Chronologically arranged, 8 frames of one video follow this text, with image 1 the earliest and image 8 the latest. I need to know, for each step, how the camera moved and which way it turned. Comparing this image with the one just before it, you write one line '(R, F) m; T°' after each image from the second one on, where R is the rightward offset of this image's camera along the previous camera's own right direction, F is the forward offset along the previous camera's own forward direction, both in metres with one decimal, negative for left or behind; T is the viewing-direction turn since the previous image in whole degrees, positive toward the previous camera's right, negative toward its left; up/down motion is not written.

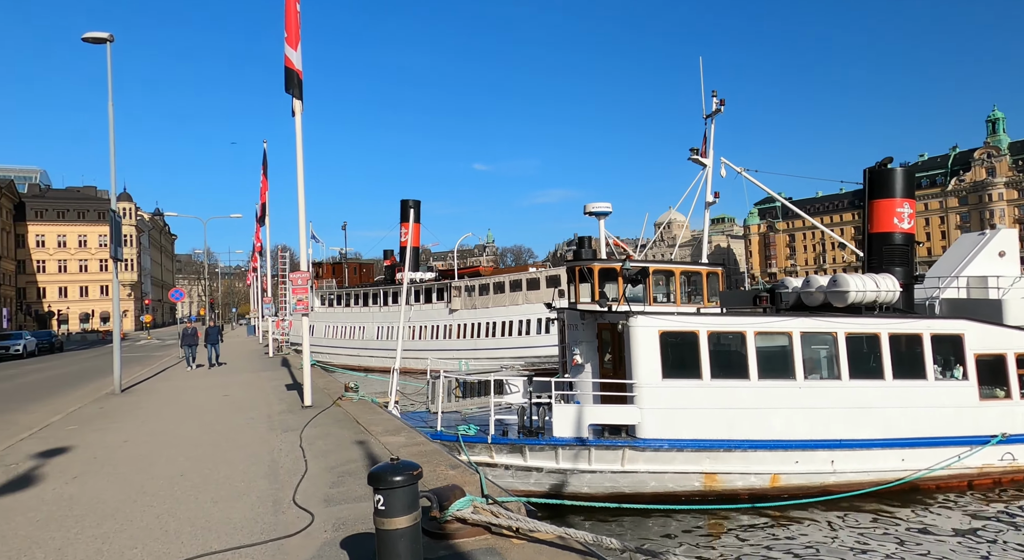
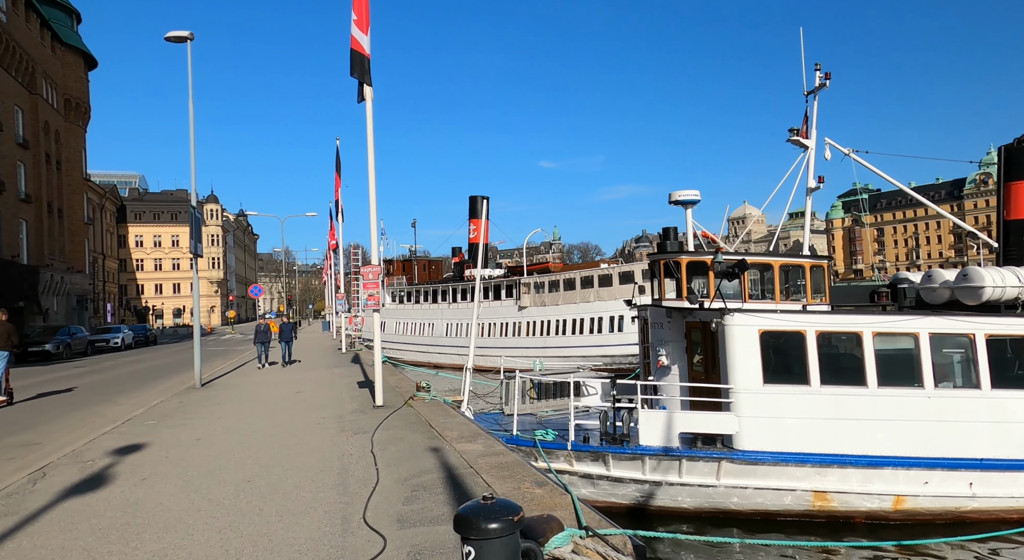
(-0.2, +0.7) m; -6°
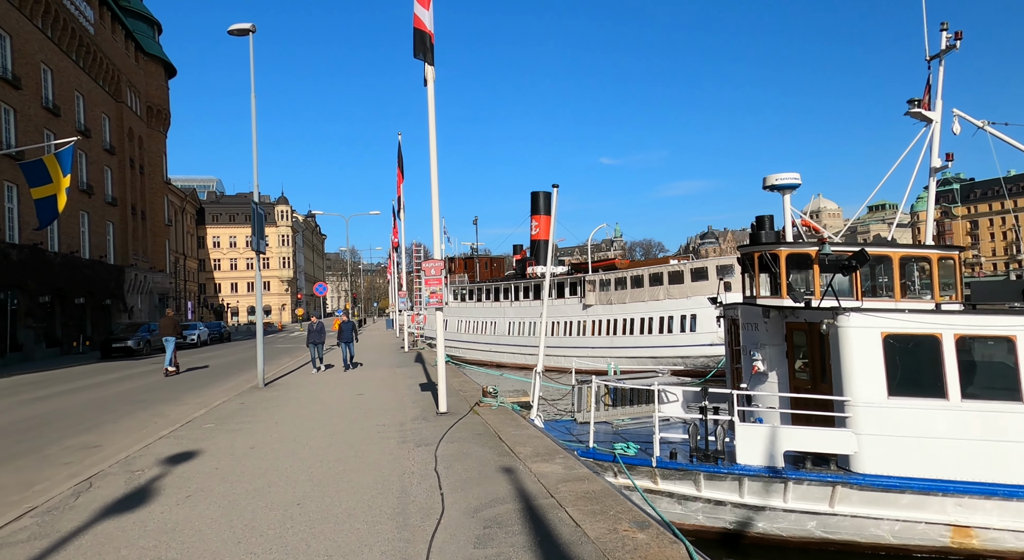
(-0.2, +1.0) m; -5°
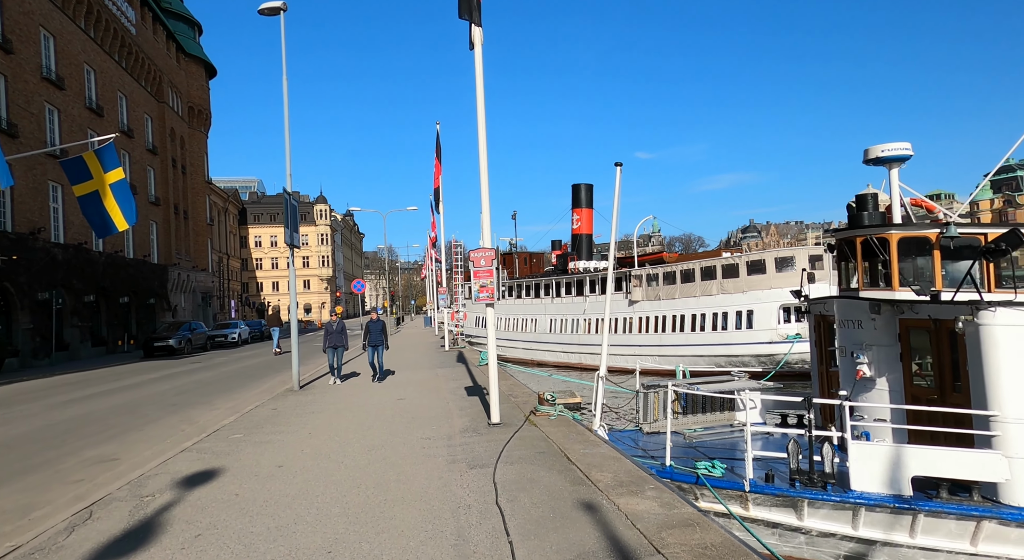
(-0.3, +1.3) m; -3°
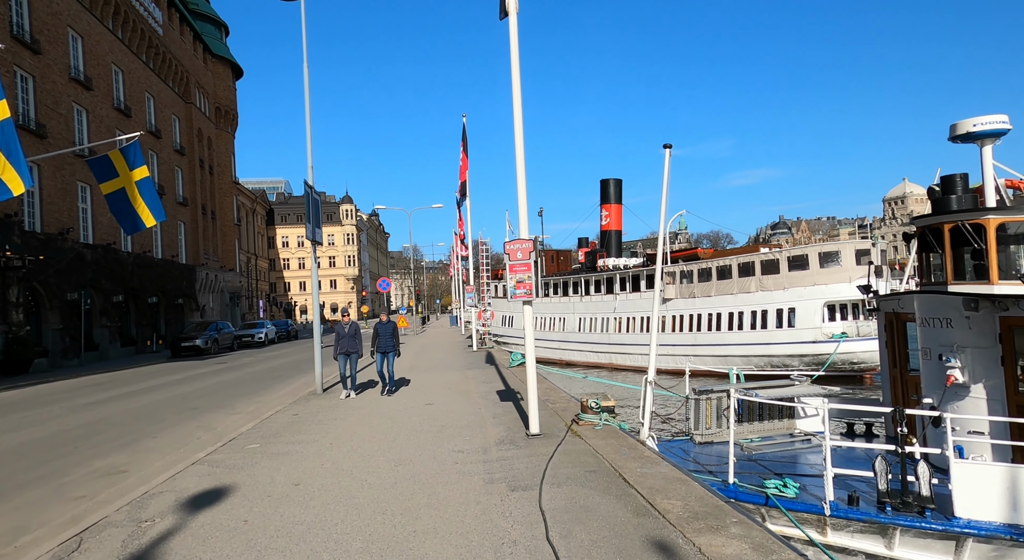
(-0.2, +0.9) m; -2°
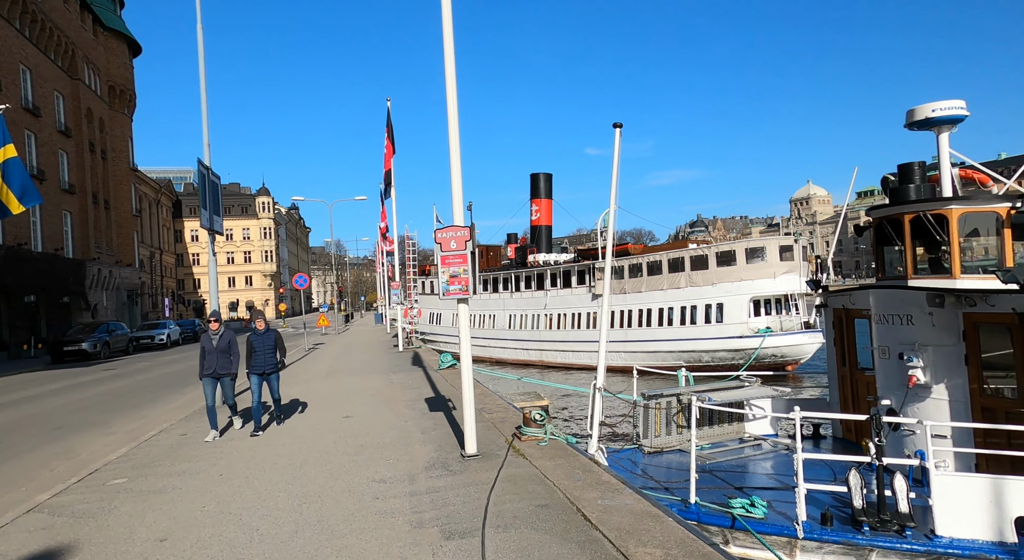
(-0.1, +1.2) m; +6°
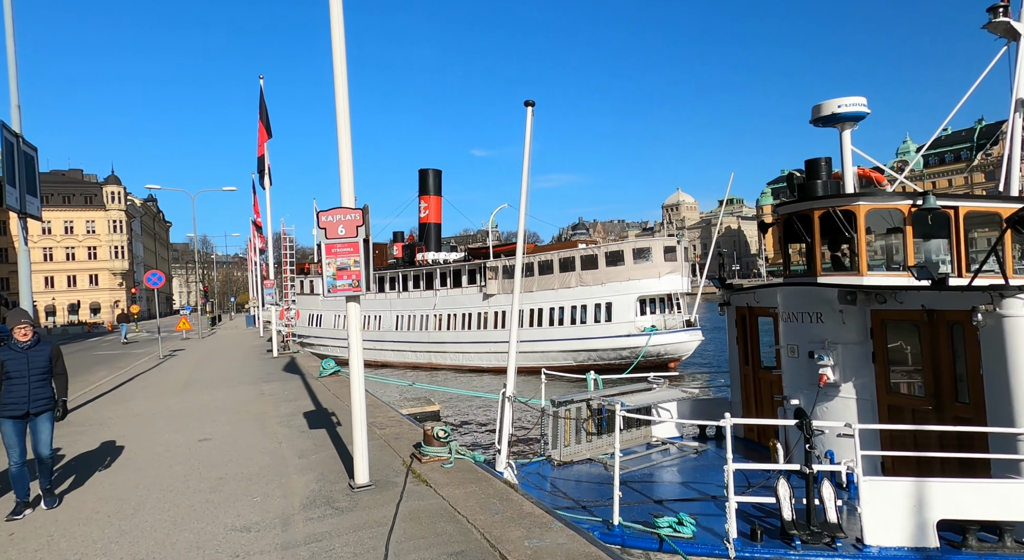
(-0.1, +1.0) m; +10°
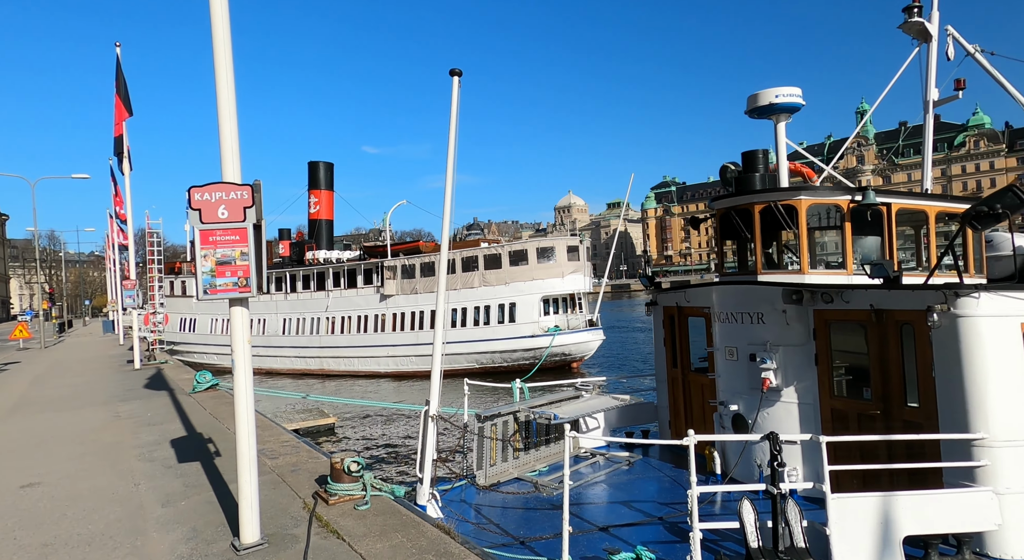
(-0.3, +1.1) m; +9°
